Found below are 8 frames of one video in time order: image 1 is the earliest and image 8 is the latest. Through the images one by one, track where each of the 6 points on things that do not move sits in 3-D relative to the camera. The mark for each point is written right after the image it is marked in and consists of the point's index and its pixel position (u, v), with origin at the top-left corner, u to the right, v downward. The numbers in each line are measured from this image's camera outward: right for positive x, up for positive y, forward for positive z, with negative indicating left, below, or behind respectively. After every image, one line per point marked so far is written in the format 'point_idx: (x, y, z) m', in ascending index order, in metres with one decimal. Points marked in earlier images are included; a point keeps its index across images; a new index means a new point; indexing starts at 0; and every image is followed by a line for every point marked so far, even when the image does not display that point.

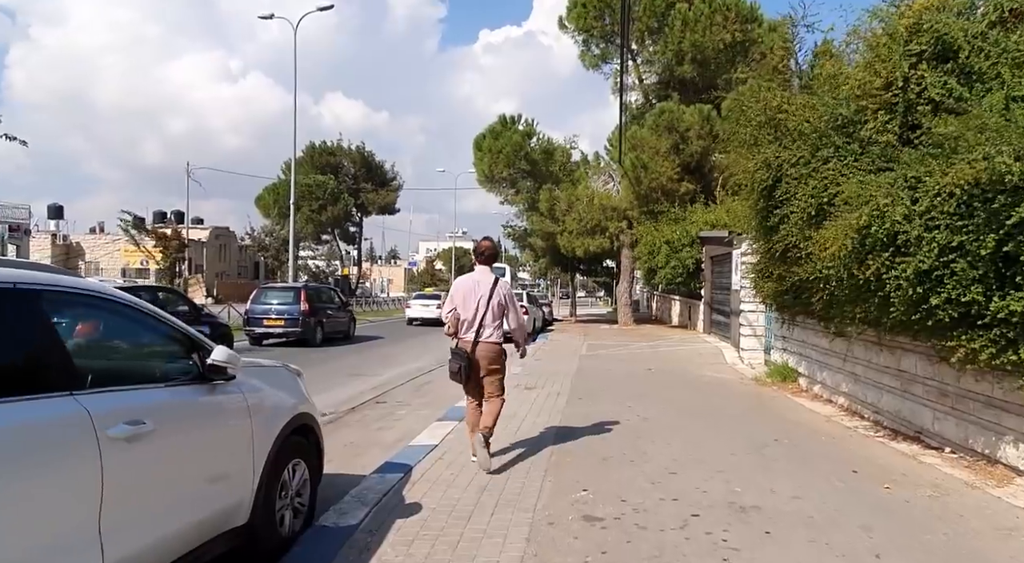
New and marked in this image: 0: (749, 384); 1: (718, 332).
0: (+4.1, -1.8, +12.9) m
1: (+5.6, -1.4, +20.1) m
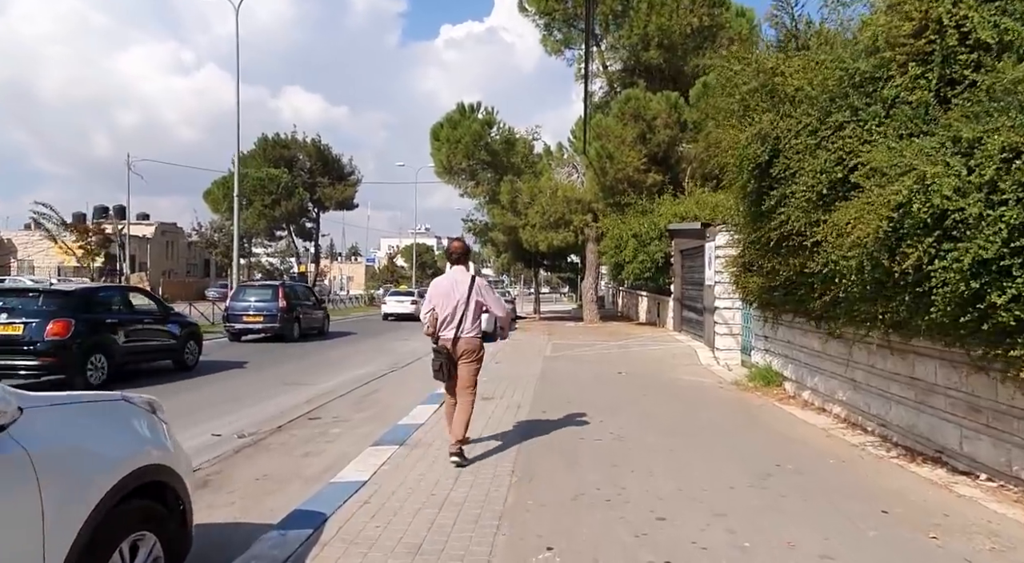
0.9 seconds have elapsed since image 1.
0: (+3.4, -1.7, +11.7) m
1: (+4.5, -1.2, +19.0) m
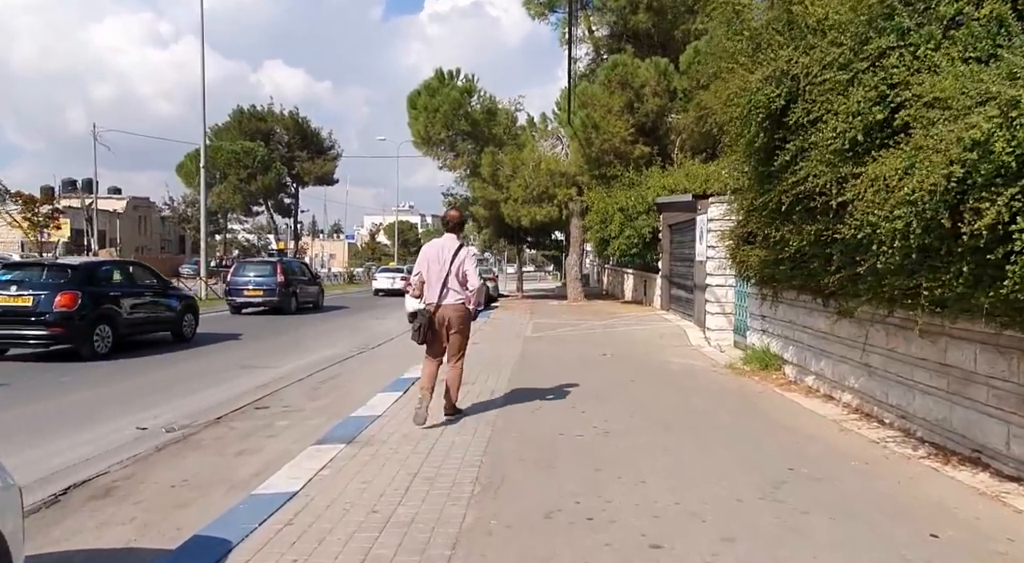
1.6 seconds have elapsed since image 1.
0: (+3.0, -1.3, +10.7) m
1: (+4.0, -0.7, +18.1) m
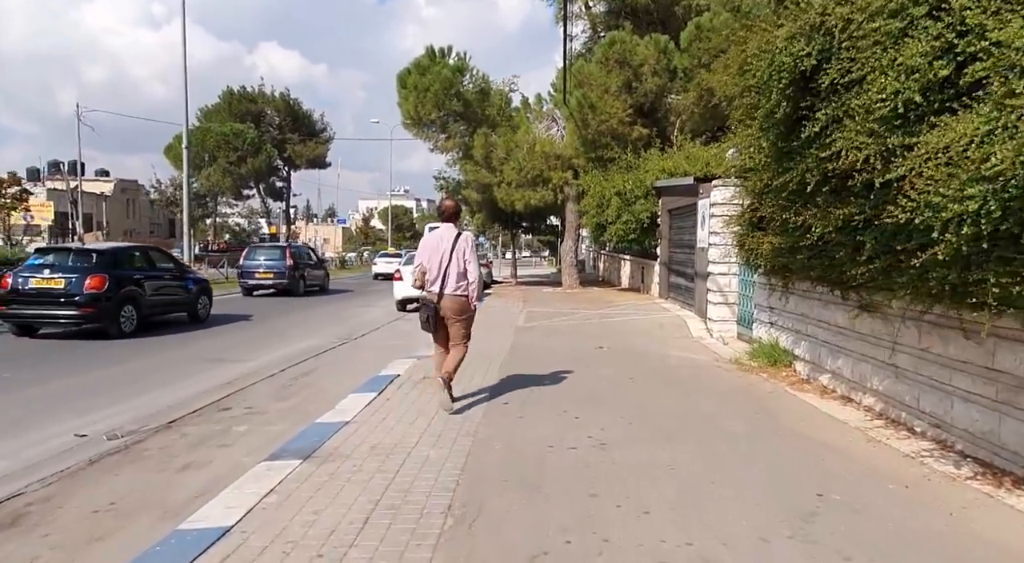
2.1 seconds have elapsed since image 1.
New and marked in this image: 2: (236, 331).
0: (+2.9, -1.2, +10.0) m
1: (+3.8, -0.4, +17.3) m
2: (-5.9, -1.1, +15.7) m
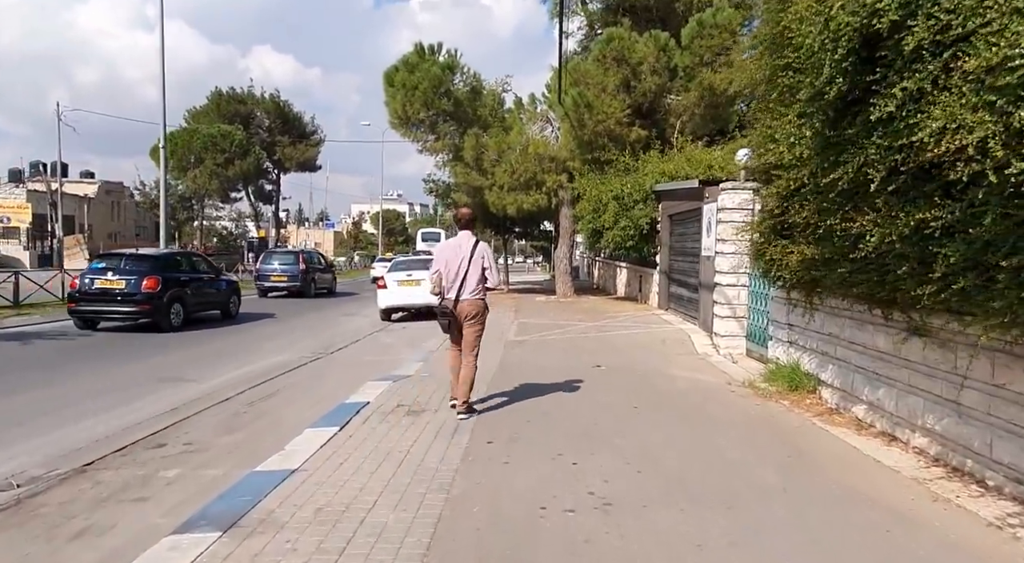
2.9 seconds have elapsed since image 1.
0: (+2.7, -1.3, +8.8) m
1: (+3.6, -0.6, +16.2) m
2: (-6.1, -1.2, +14.5) m
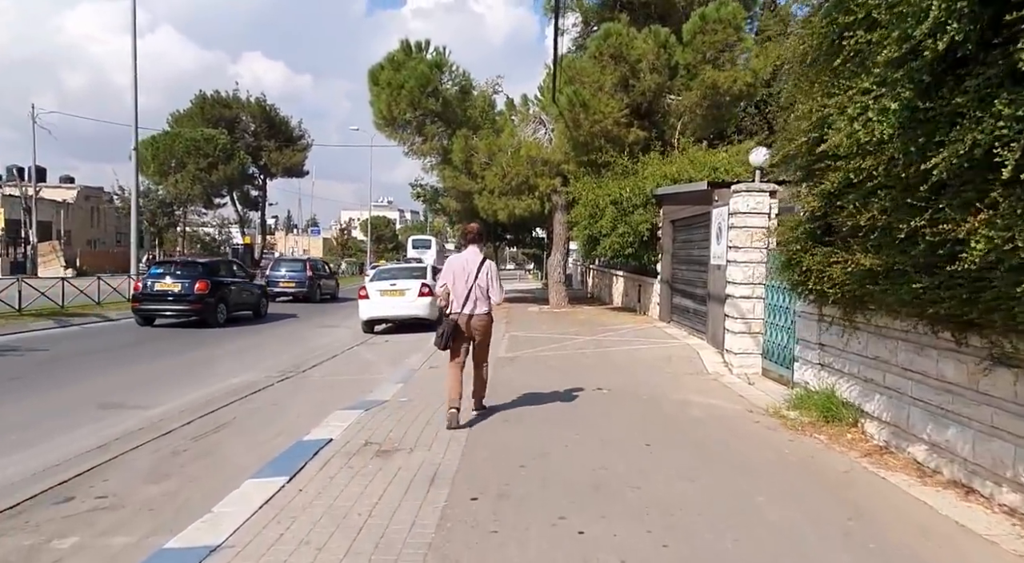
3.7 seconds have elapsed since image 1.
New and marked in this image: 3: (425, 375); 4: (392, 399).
0: (+2.6, -1.5, +7.7) m
1: (+3.4, -0.8, +15.0) m
2: (-6.3, -1.4, +13.2) m
3: (-1.3, -1.4, +11.0) m
4: (-1.5, -1.4, +9.0) m
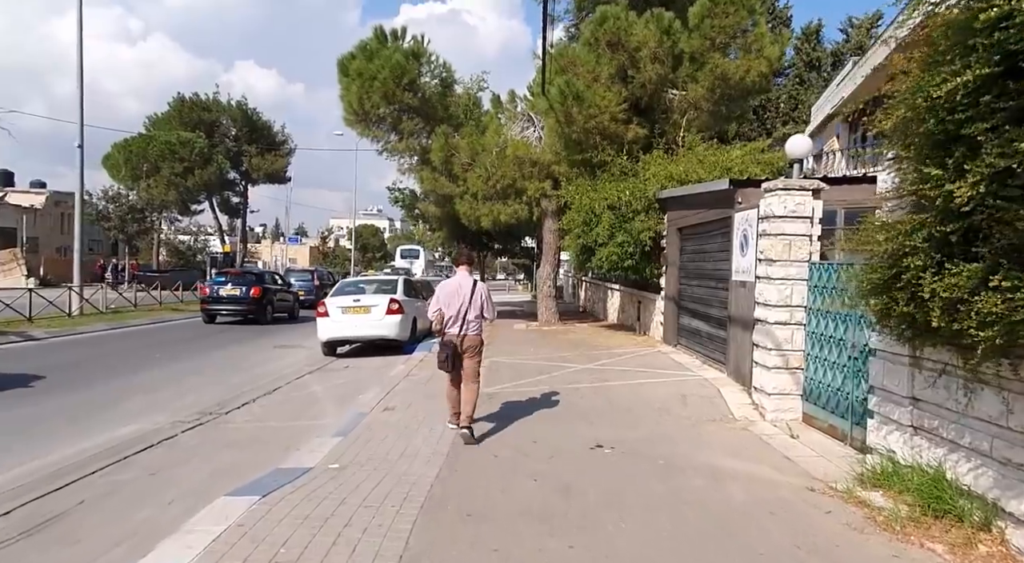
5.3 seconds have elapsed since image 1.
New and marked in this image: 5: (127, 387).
0: (+2.4, -1.7, +5.3) m
1: (+3.1, -1.1, +12.7) m
2: (-6.6, -1.6, +10.8) m
3: (-1.6, -1.6, +8.6) m
4: (-1.7, -1.6, +6.6) m
5: (-6.1, -1.7, +11.9) m
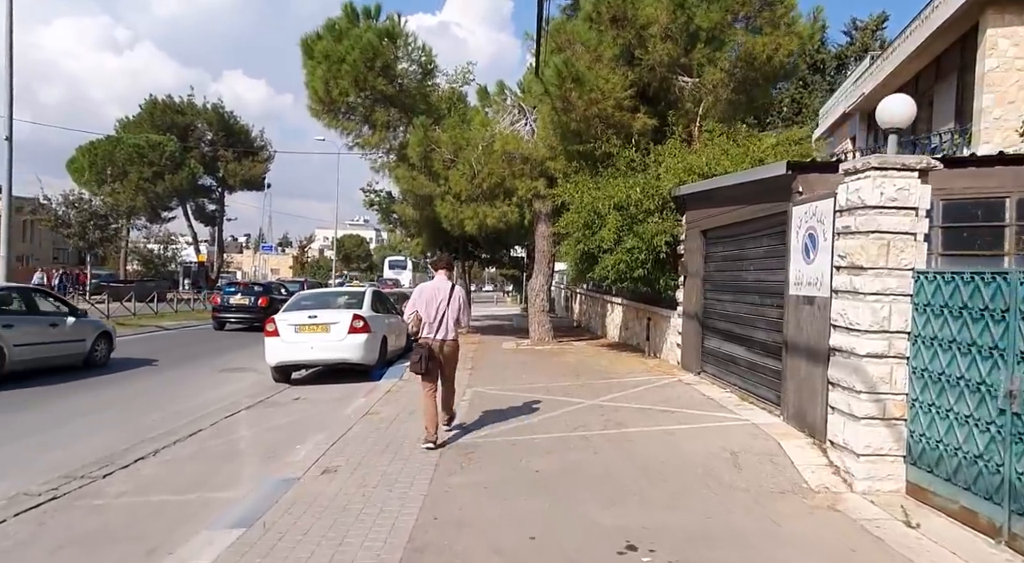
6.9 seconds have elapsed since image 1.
0: (+2.3, -1.8, +2.8) m
1: (+2.9, -1.3, +10.2) m
2: (-6.7, -1.8, +8.1) m
3: (-1.7, -1.8, +6.1) m
4: (-1.8, -1.7, +4.0) m
5: (-6.3, -1.8, +9.2) m
